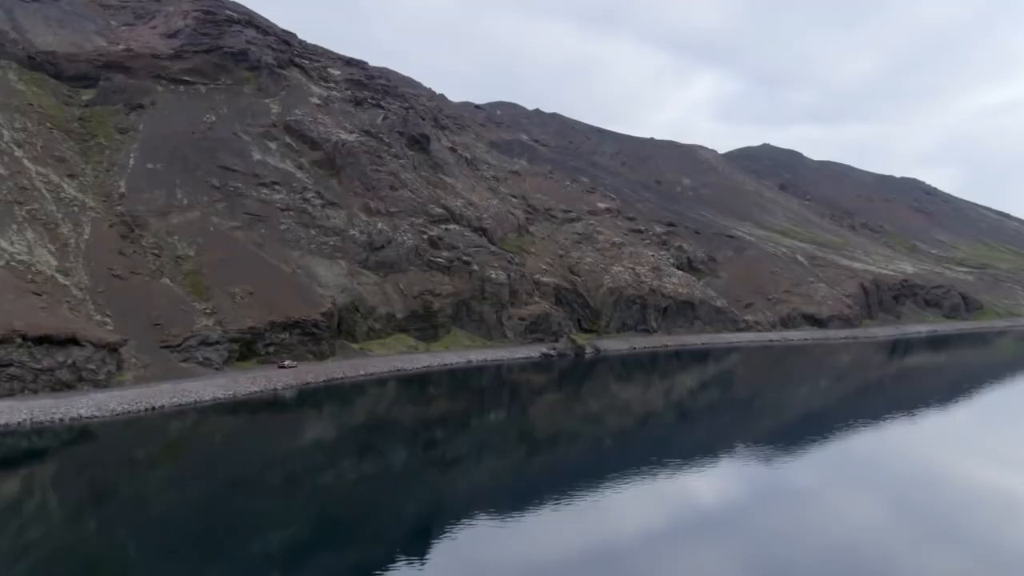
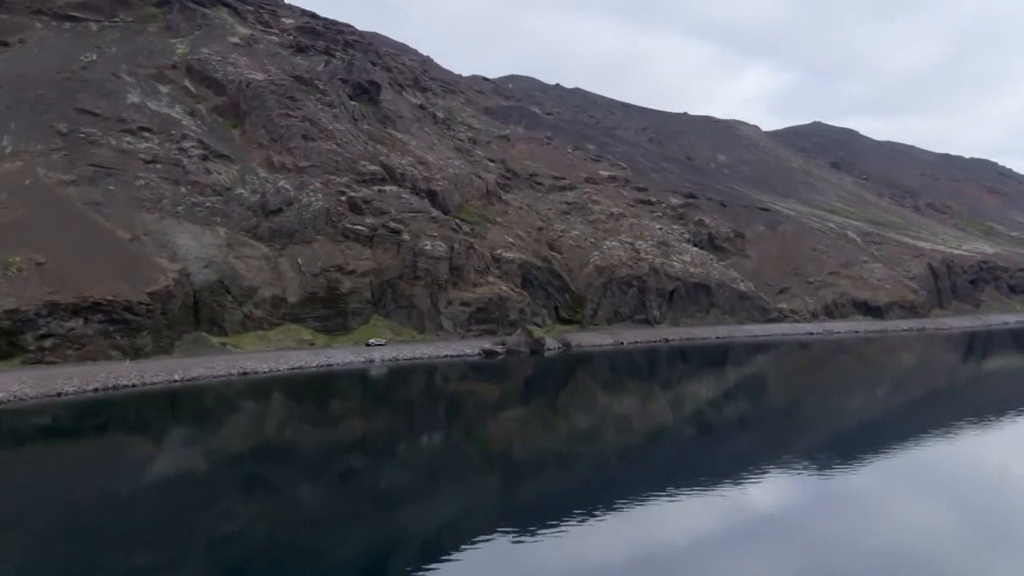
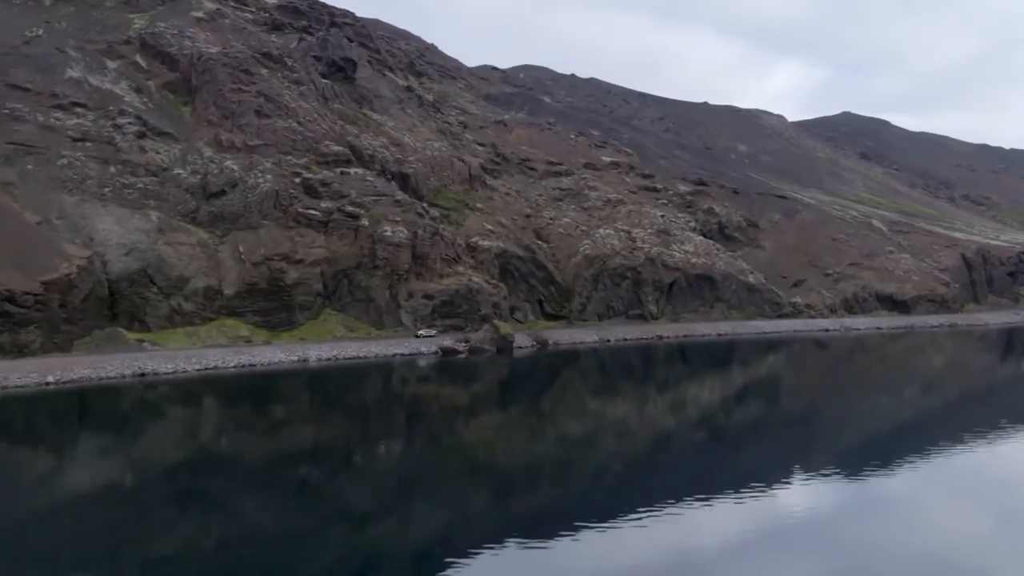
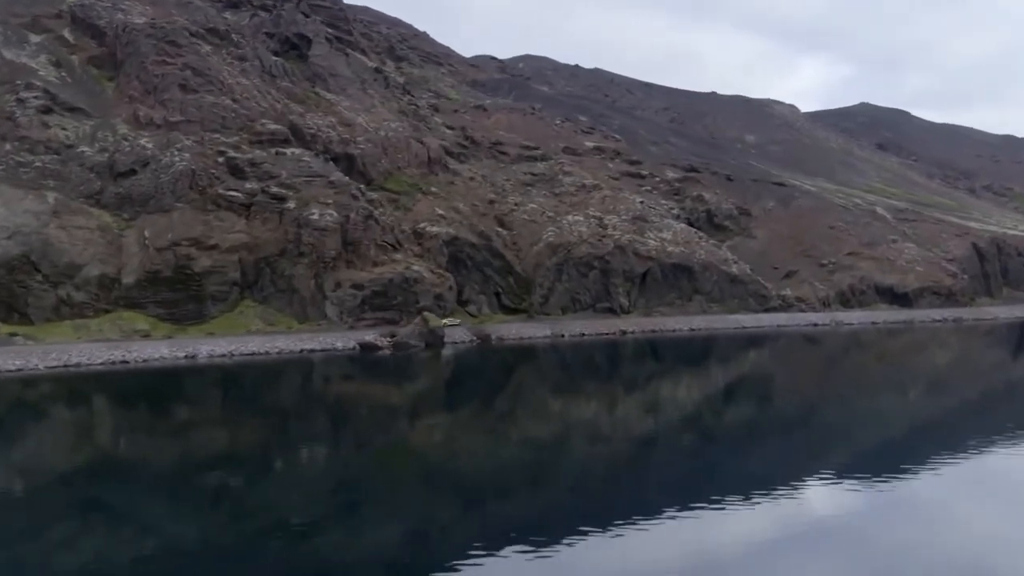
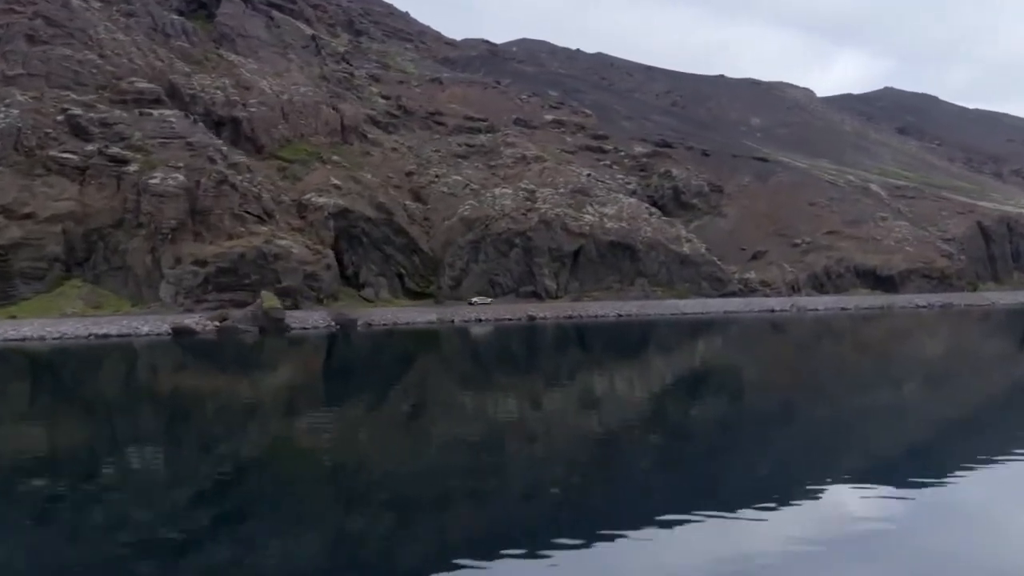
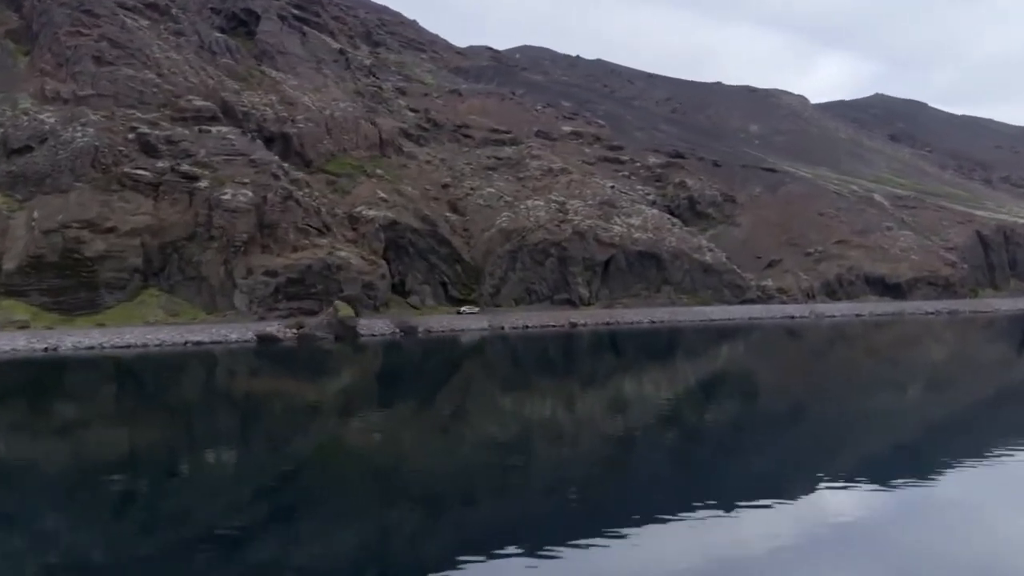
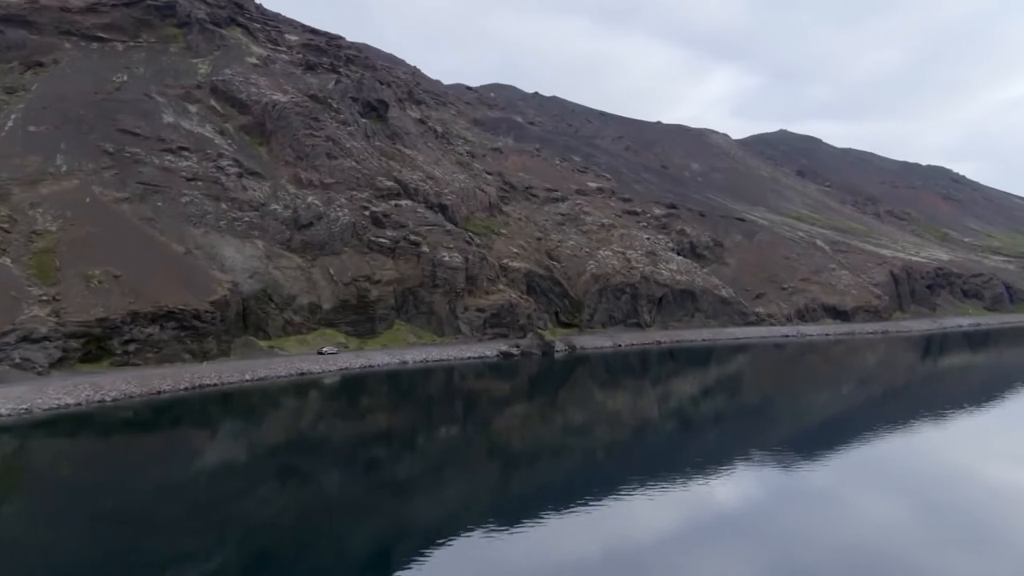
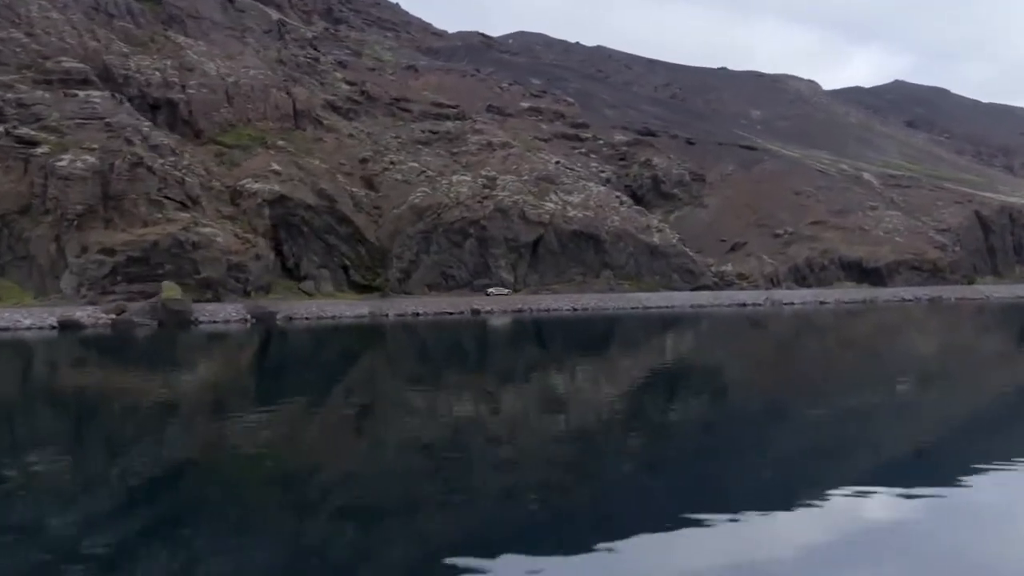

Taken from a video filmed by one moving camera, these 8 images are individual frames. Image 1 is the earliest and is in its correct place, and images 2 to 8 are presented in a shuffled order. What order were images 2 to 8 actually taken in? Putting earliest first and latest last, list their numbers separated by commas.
7, 2, 3, 4, 6, 5, 8
